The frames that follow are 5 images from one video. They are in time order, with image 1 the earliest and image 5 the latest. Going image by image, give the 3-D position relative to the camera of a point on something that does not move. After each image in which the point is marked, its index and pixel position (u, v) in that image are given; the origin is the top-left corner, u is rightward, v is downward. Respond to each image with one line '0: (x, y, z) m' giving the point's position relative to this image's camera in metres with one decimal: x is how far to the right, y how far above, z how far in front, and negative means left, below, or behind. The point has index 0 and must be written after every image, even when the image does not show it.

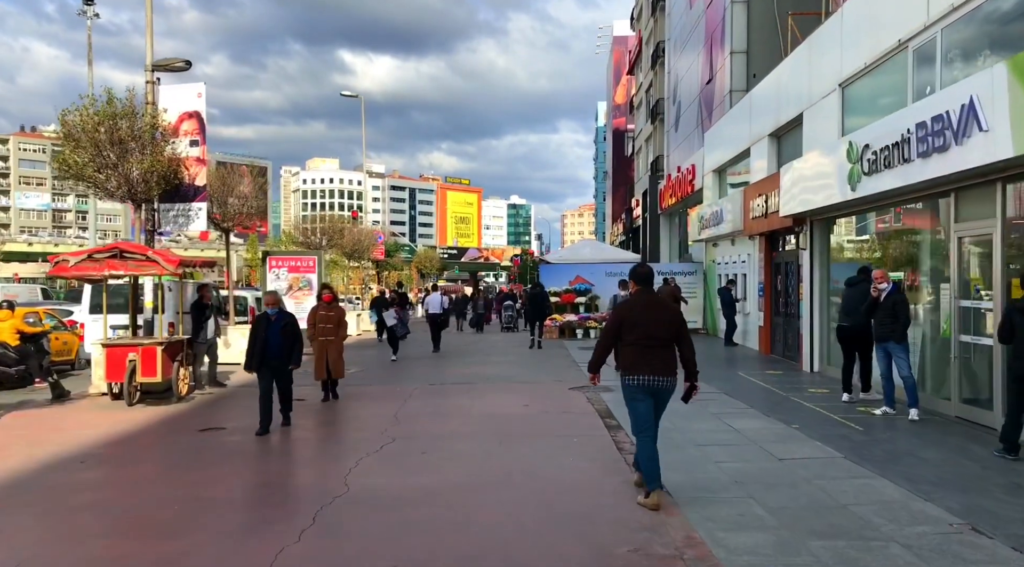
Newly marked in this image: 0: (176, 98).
0: (-5.3, +3.0, +13.0) m
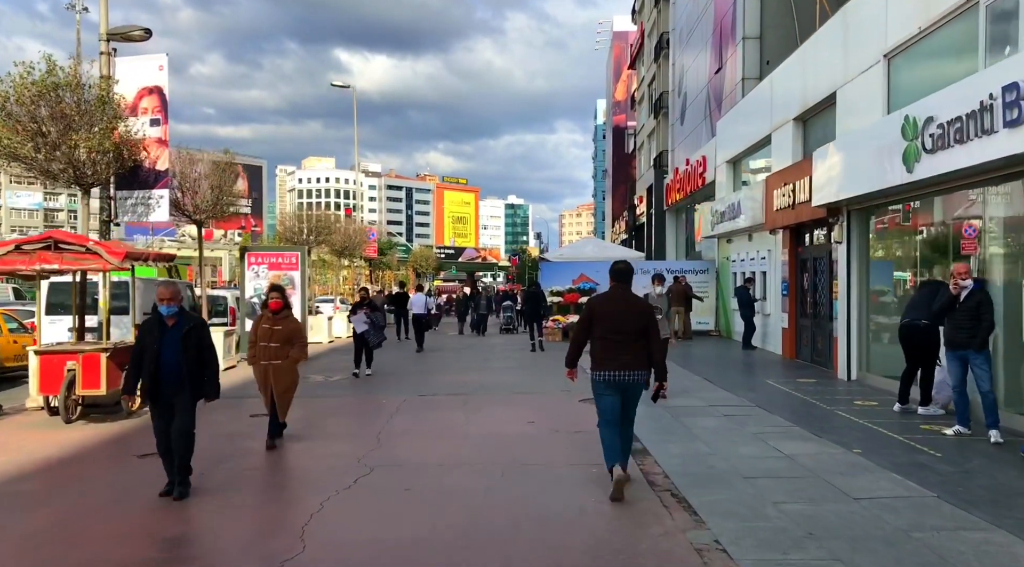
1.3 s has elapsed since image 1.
0: (-5.3, +3.0, +11.5) m
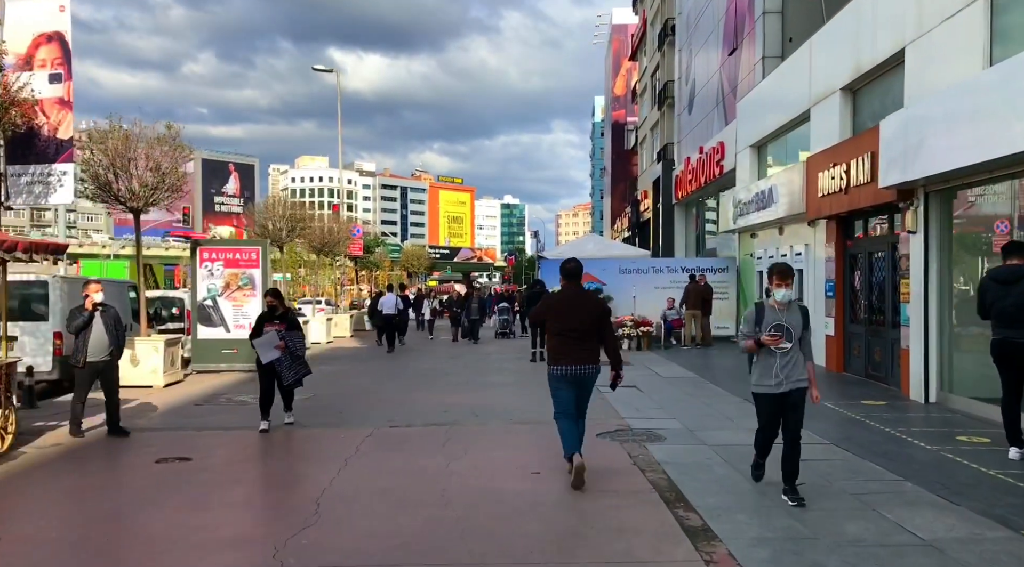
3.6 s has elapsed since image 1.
0: (-5.3, +3.0, +9.1) m
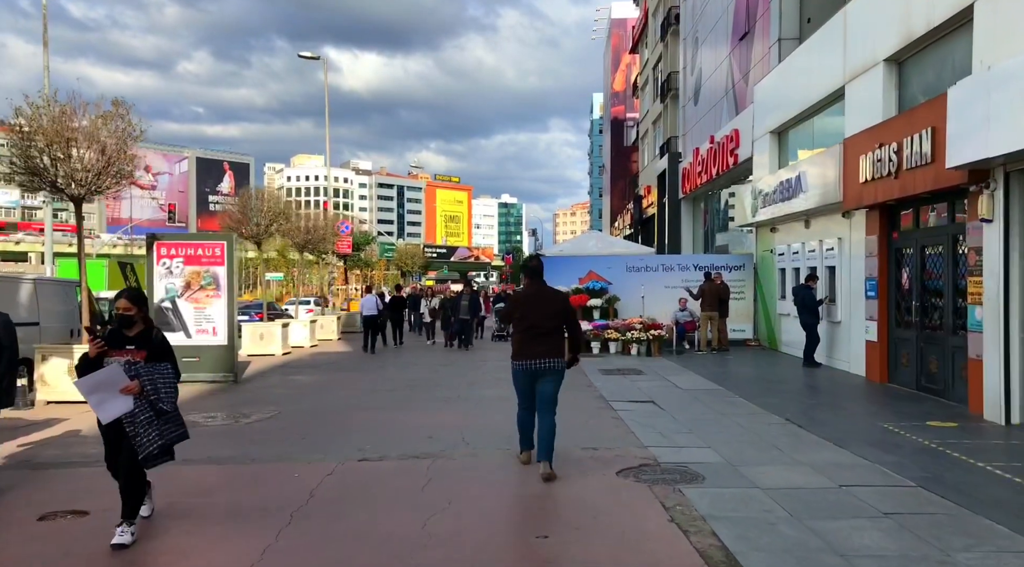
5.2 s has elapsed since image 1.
0: (-5.4, +3.0, +7.4) m
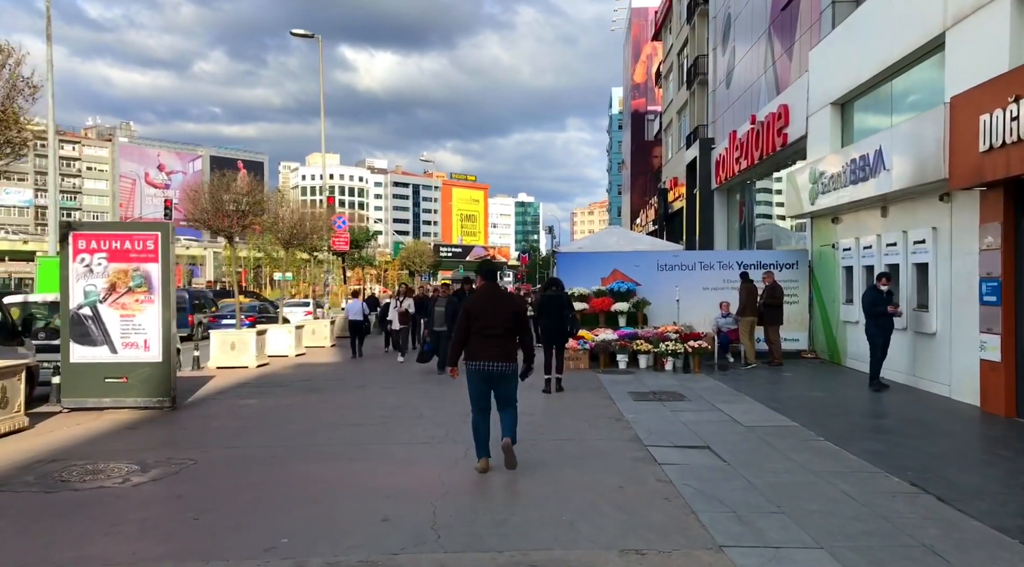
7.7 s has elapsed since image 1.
0: (-5.4, +3.0, +4.7) m
